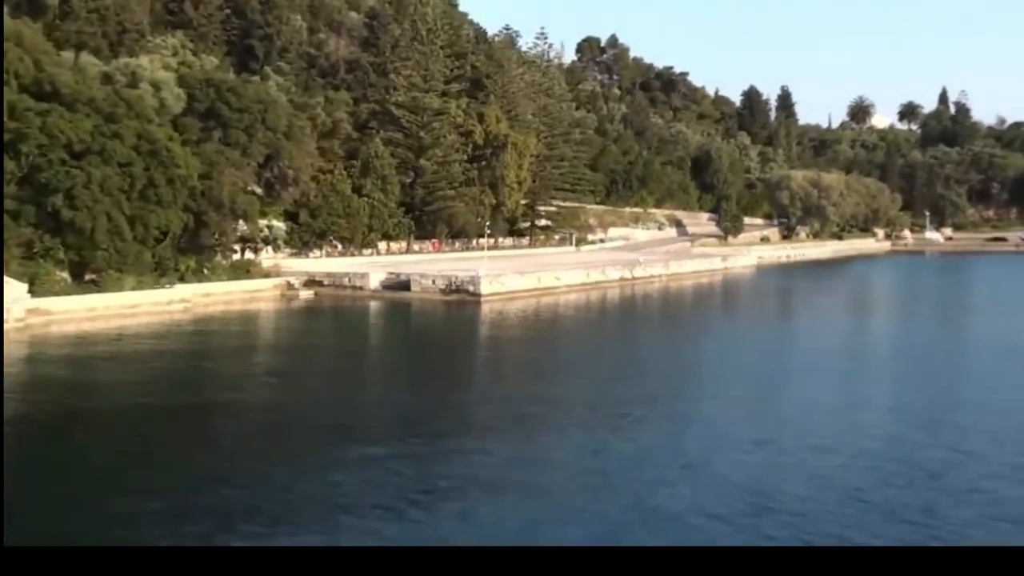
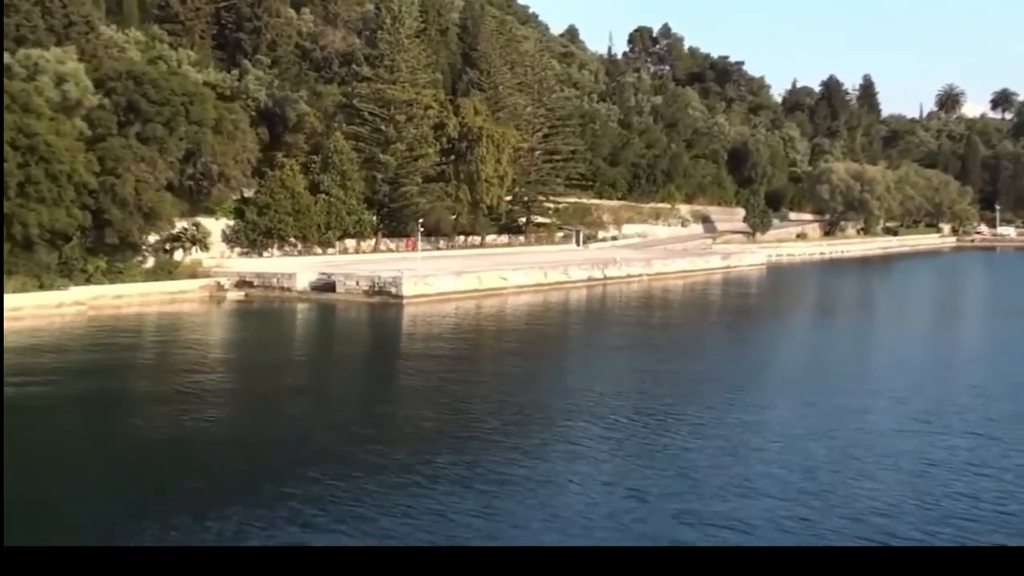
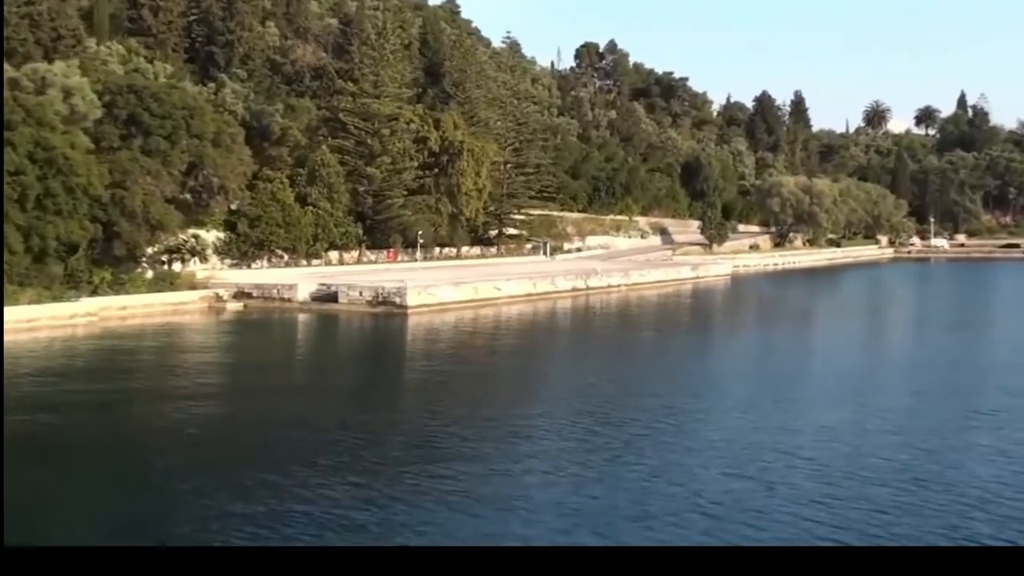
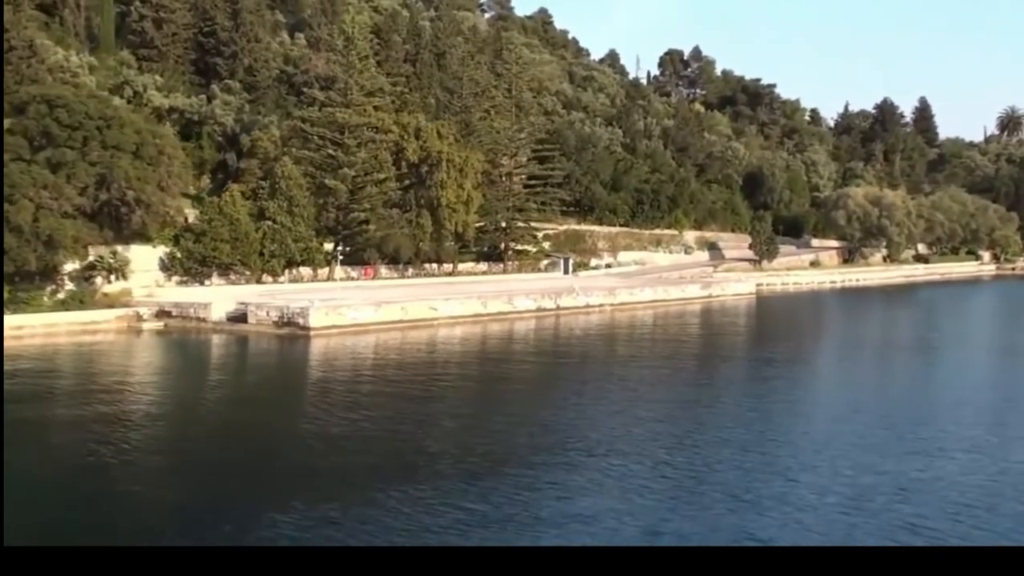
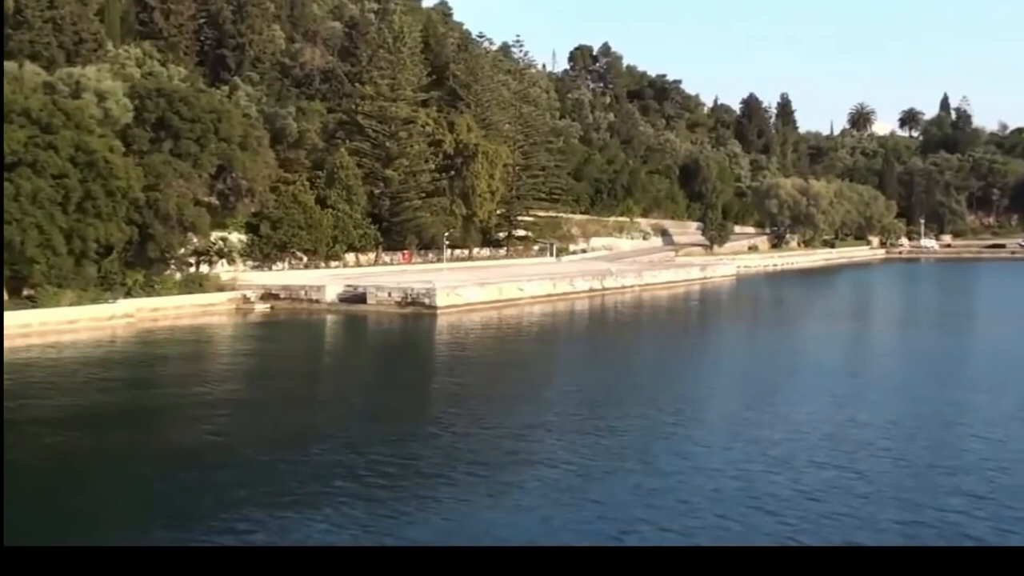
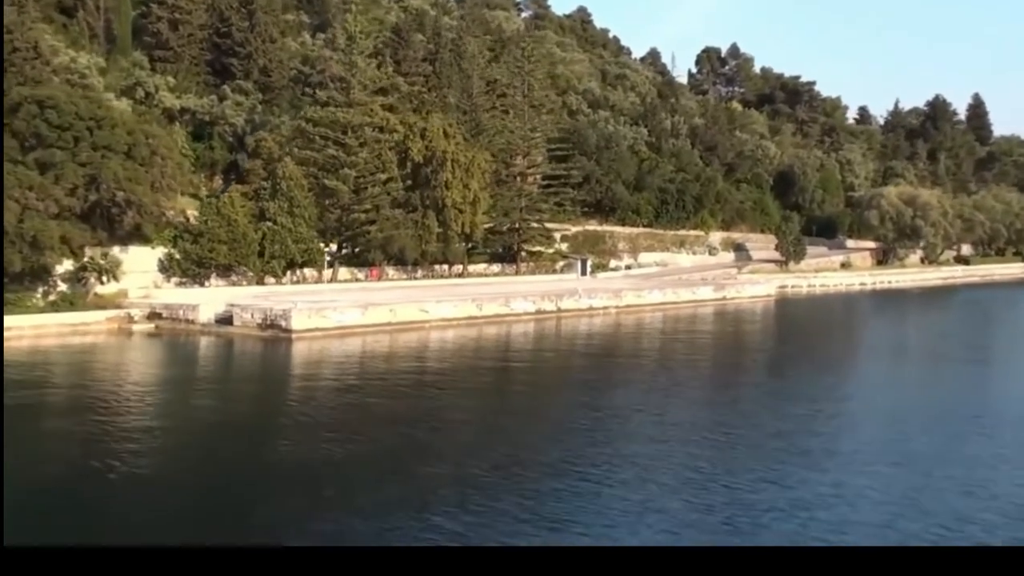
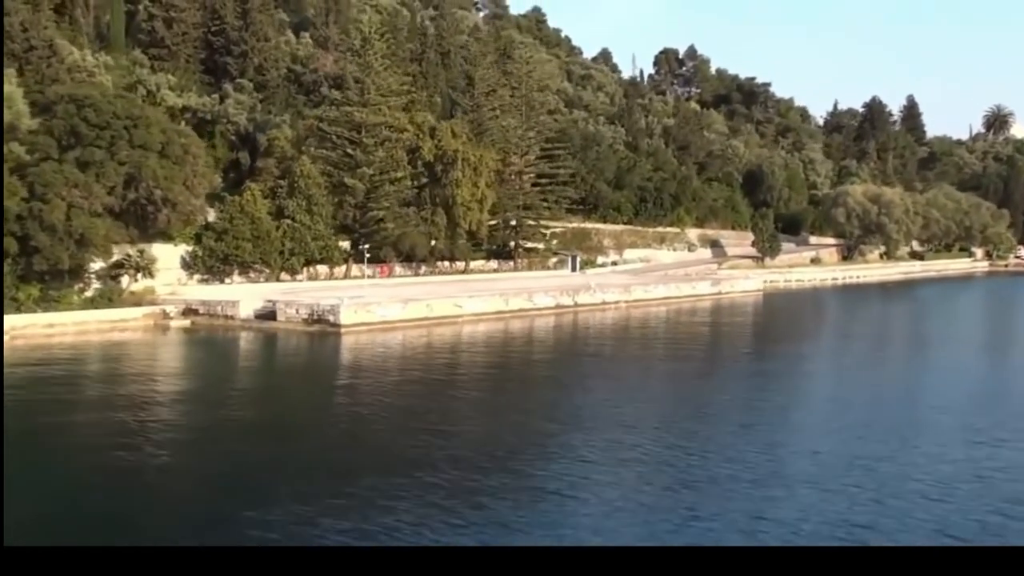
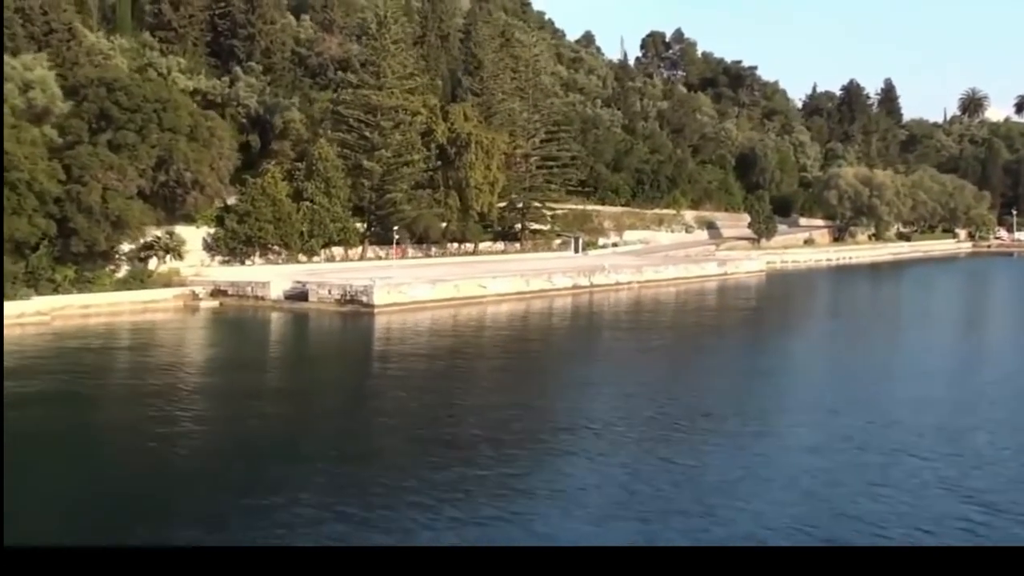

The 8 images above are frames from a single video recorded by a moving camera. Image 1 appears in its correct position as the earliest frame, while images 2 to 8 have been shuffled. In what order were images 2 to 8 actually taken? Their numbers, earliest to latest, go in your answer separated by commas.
5, 3, 2, 8, 7, 4, 6
